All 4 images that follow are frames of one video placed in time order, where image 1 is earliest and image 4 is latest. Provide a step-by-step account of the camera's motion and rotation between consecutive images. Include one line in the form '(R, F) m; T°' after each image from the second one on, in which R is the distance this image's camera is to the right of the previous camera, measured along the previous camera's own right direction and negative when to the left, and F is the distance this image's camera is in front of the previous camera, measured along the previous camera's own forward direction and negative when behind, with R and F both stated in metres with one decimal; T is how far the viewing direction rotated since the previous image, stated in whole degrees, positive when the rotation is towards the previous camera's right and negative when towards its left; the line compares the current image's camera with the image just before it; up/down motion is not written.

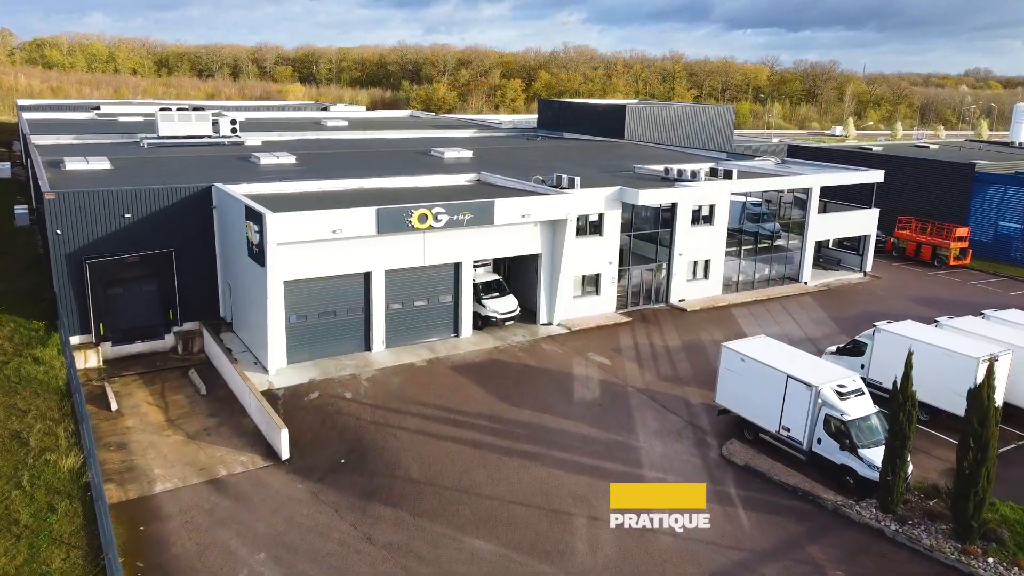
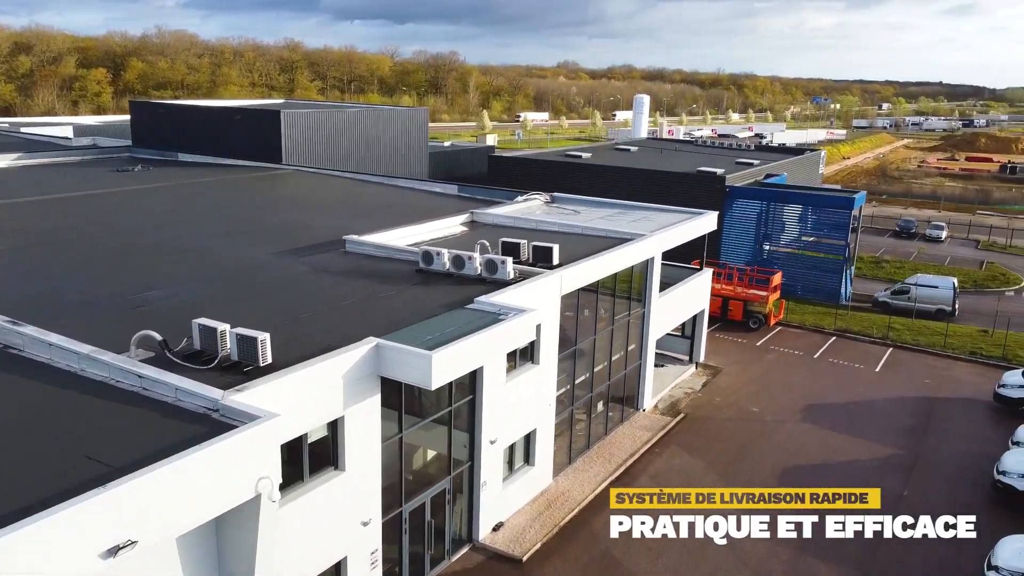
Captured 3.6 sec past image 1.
(+0.8, +17.4) m; +25°
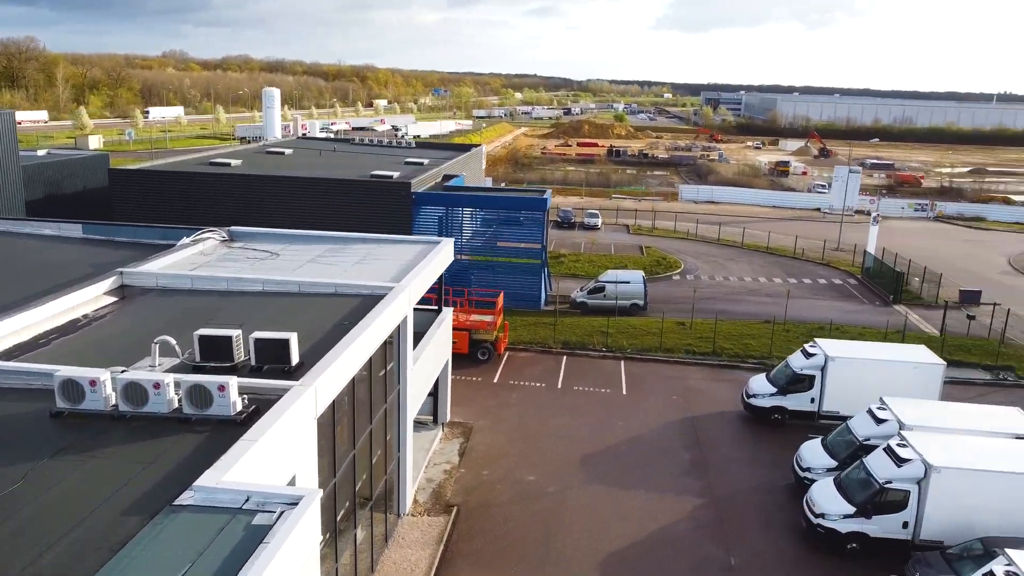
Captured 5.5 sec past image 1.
(-1.0, +5.8) m; +25°
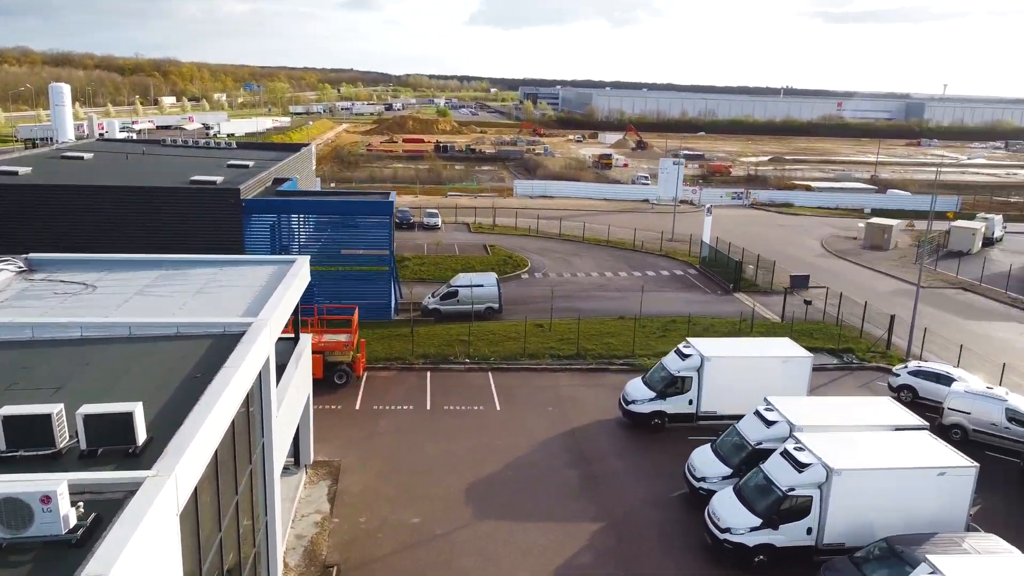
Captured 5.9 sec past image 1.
(-0.8, +1.8) m; +12°
